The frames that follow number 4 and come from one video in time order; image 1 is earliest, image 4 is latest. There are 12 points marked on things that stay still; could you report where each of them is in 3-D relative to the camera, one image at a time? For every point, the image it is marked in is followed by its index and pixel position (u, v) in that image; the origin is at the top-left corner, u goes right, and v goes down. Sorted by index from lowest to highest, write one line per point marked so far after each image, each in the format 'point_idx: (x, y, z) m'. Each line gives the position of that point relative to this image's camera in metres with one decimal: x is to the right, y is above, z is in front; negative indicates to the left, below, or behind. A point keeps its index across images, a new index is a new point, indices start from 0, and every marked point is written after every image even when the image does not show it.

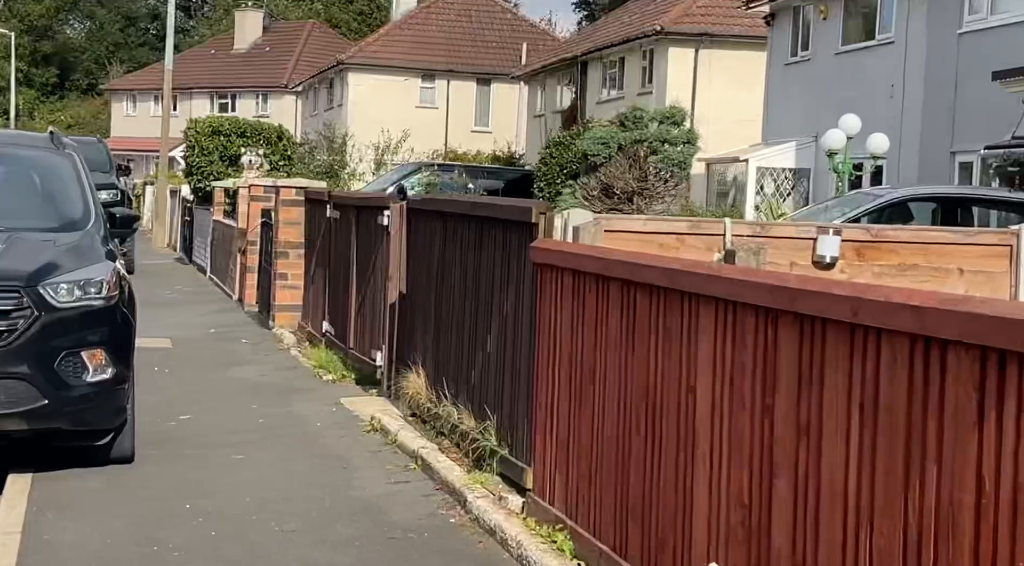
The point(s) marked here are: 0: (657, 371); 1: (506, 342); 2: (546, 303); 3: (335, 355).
0: (+0.6, -0.3, +5.1) m
1: (0.0, -0.3, +7.0) m
2: (+0.2, -0.1, +6.4) m
3: (-1.5, -0.6, +11.7) m
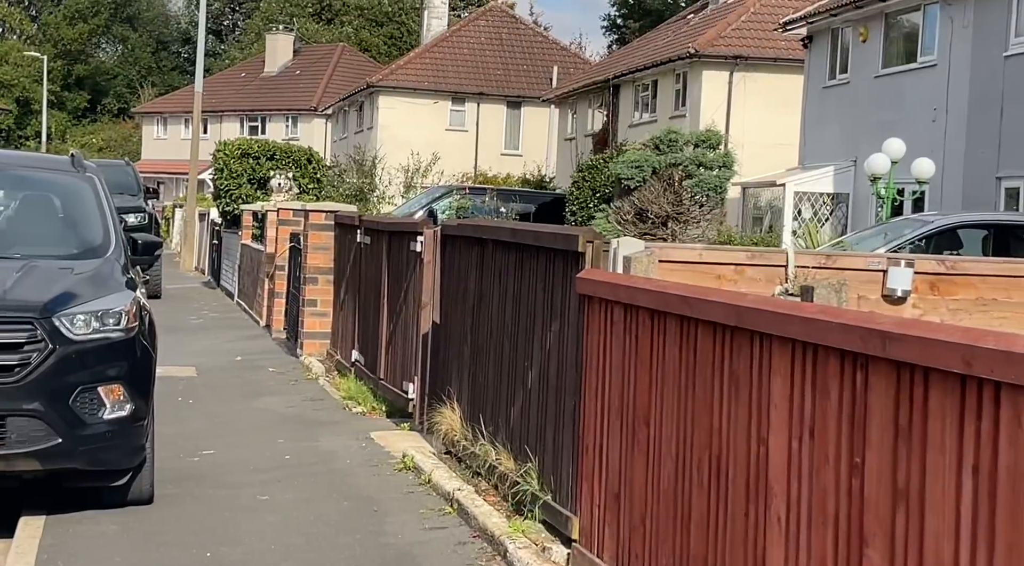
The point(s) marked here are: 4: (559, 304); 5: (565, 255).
0: (+0.7, -0.5, +4.6) m
1: (+0.2, -0.5, +6.6) m
2: (+0.4, -0.2, +5.9) m
3: (-1.2, -0.9, +11.2) m
4: (+0.2, -0.1, +6.5) m
5: (+0.3, +0.1, +6.4) m
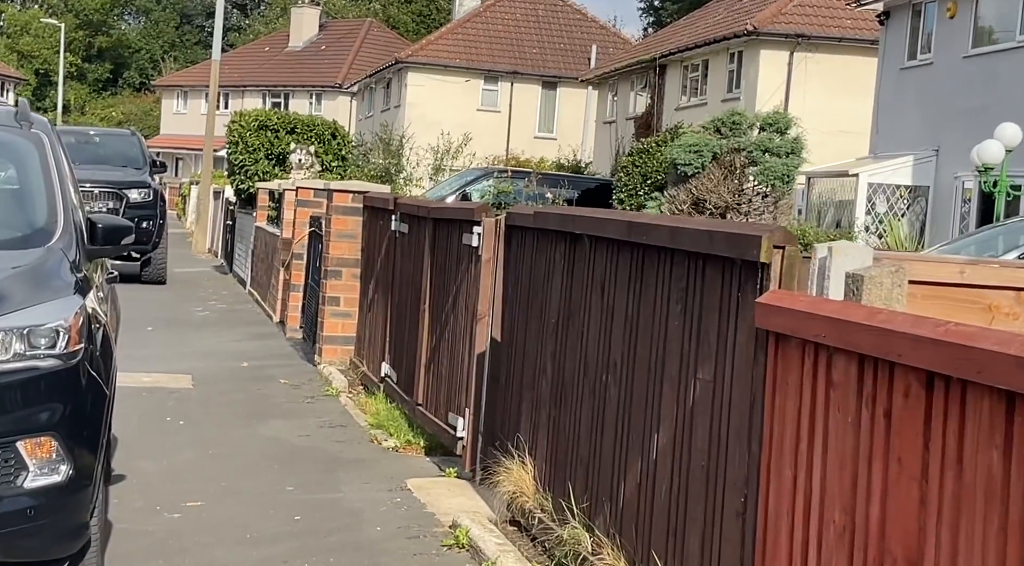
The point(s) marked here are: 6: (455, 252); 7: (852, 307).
0: (+1.1, -0.6, +2.4) m
1: (+0.6, -0.6, +4.3) m
2: (+0.8, -0.3, +3.7) m
3: (-0.8, -0.9, +9.0) m
4: (+0.6, -0.2, +4.2) m
5: (+0.7, +0.1, +4.2) m
6: (-0.3, +0.2, +8.0) m
7: (+0.9, -0.1, +3.4) m
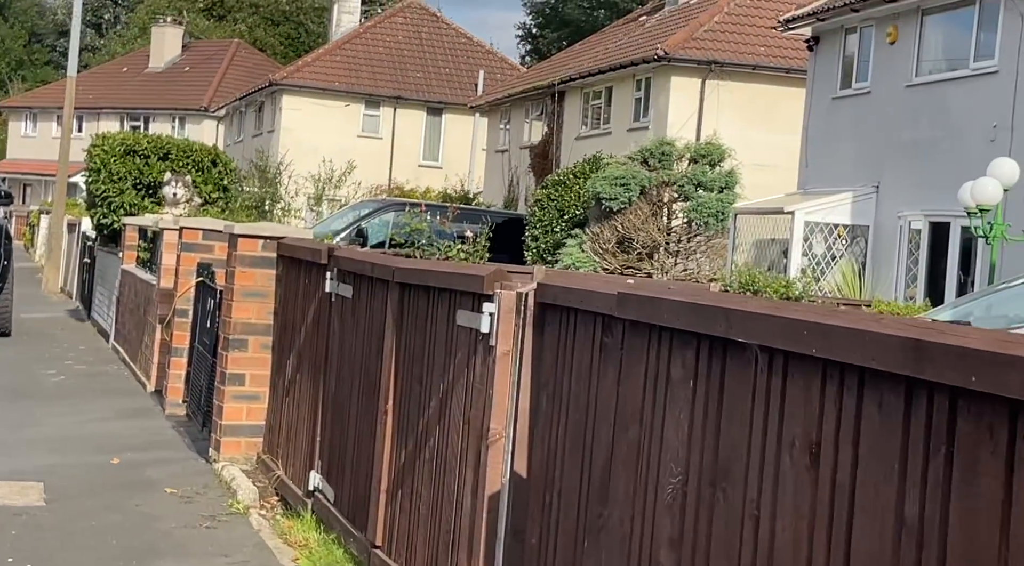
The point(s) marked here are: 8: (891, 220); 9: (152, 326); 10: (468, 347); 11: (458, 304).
0: (+1.7, -0.9, 0.0) m
1: (+1.0, -0.9, +1.9) m
2: (+1.2, -0.7, +1.3) m
3: (-0.8, -1.3, +6.4) m
4: (+1.1, -0.5, +1.9) m
5: (+1.1, -0.3, +1.8) m
6: (-0.3, -0.2, +5.5) m
7: (+1.4, -0.4, +1.1) m
8: (+5.7, +1.0, +19.8) m
9: (-3.3, -0.4, +12.3) m
10: (-0.2, -0.3, +5.2) m
11: (-0.2, -0.1, +5.4) m
